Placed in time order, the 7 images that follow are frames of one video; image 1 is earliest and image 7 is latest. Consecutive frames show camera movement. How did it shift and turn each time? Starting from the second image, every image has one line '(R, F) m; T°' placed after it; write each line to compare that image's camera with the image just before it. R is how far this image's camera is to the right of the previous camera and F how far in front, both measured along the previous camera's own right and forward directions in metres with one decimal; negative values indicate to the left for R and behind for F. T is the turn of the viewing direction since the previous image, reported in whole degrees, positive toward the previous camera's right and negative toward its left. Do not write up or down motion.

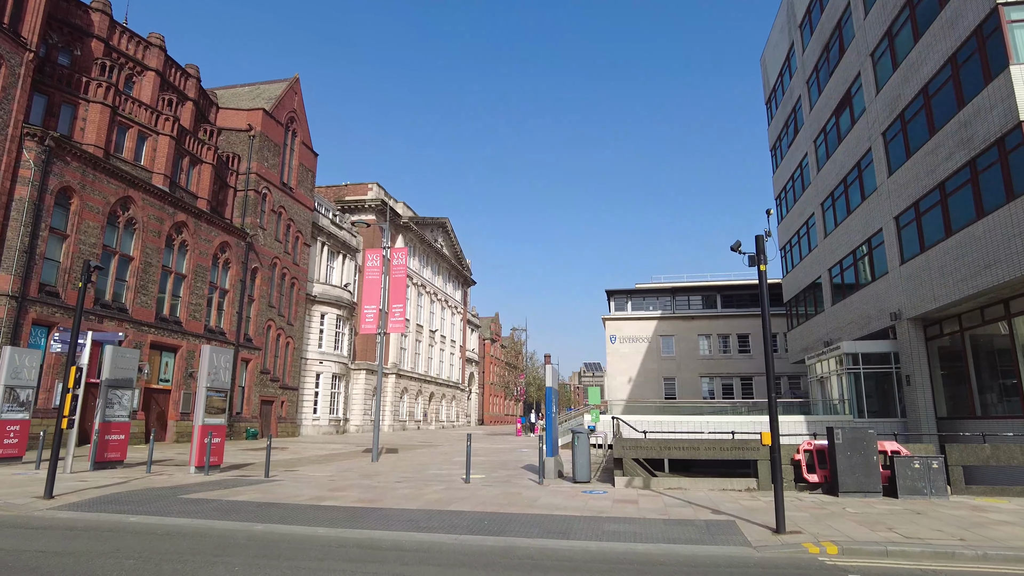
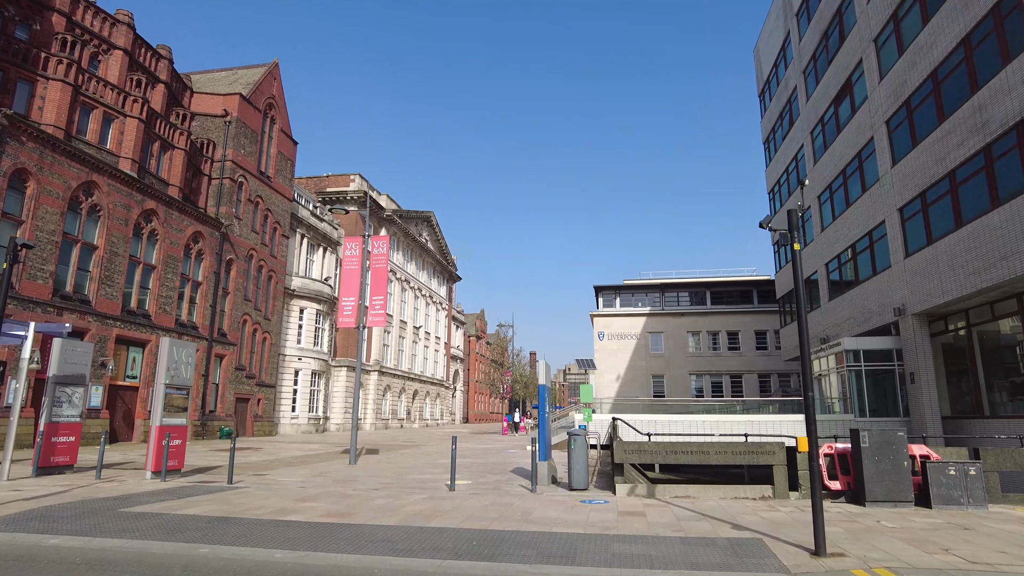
(-0.1, +1.1) m; +1°
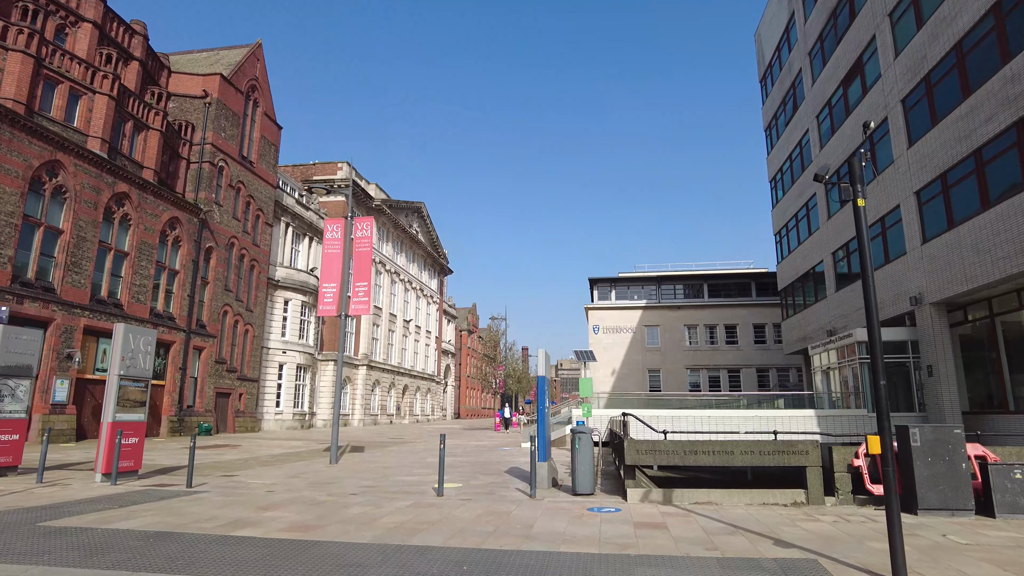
(-0.1, +1.3) m; +1°
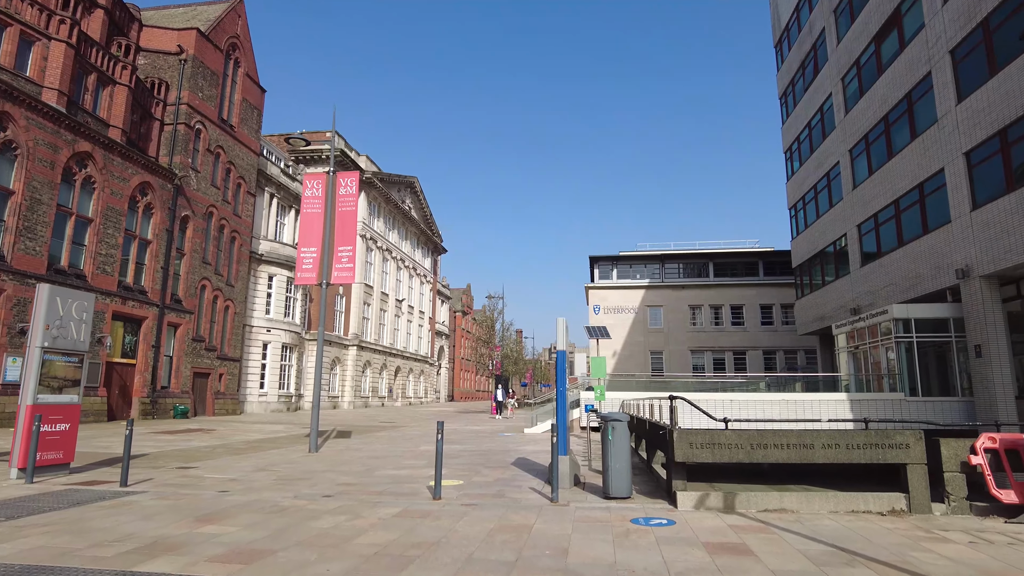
(-0.3, +2.1) m; +1°
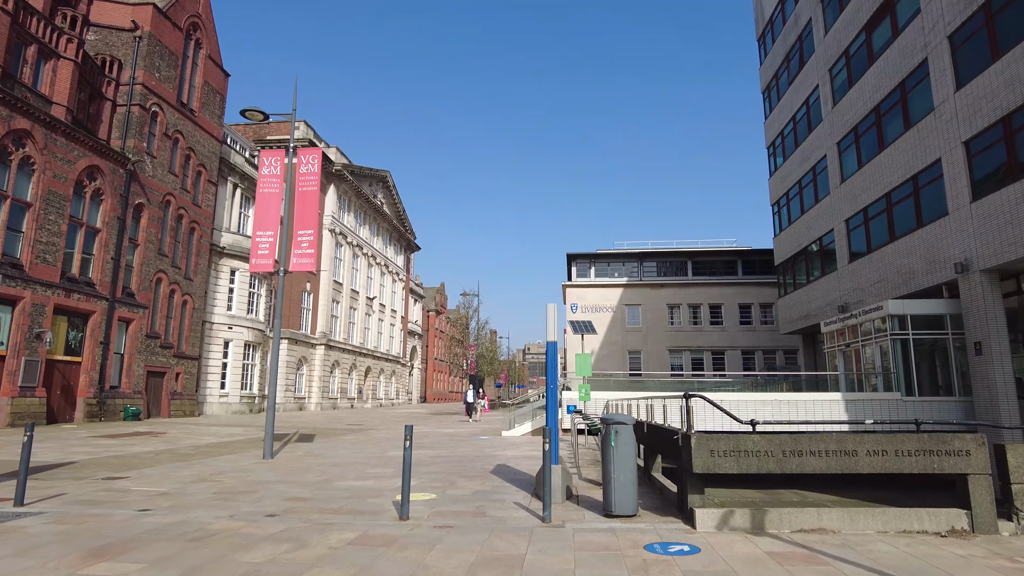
(-0.1, +1.3) m; +2°
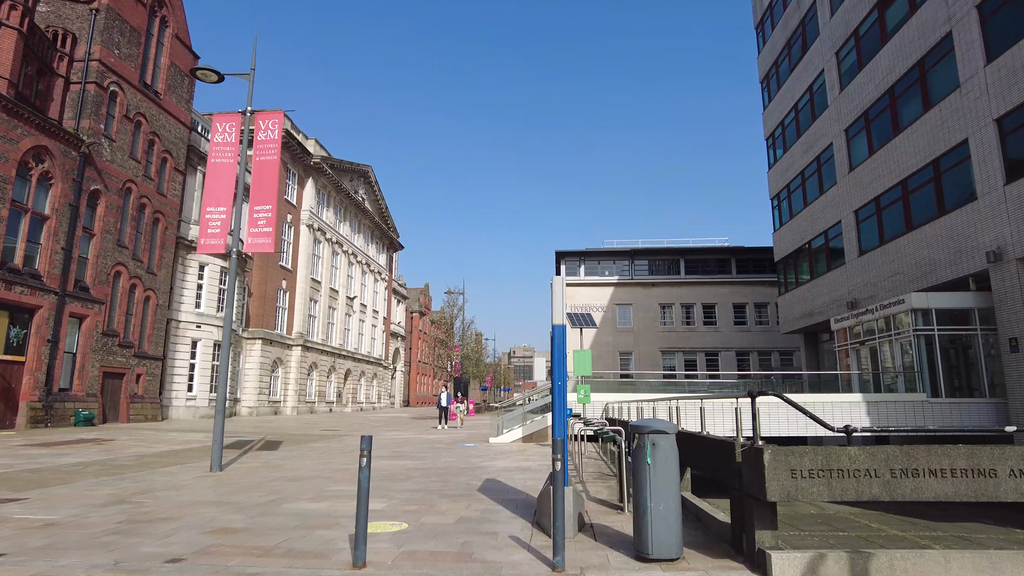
(-0.1, +1.8) m; +1°
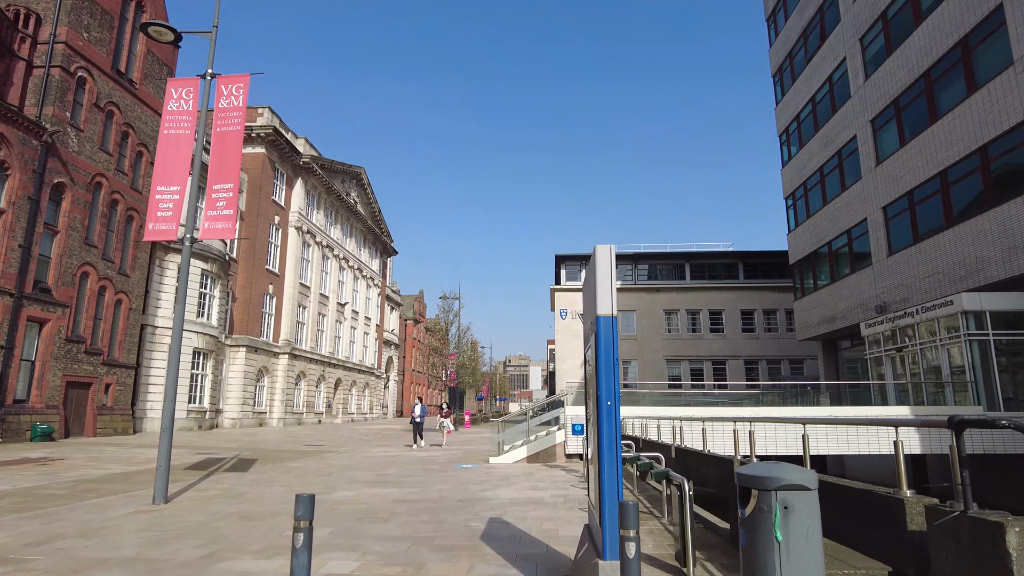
(-0.2, +1.9) m; 0°
